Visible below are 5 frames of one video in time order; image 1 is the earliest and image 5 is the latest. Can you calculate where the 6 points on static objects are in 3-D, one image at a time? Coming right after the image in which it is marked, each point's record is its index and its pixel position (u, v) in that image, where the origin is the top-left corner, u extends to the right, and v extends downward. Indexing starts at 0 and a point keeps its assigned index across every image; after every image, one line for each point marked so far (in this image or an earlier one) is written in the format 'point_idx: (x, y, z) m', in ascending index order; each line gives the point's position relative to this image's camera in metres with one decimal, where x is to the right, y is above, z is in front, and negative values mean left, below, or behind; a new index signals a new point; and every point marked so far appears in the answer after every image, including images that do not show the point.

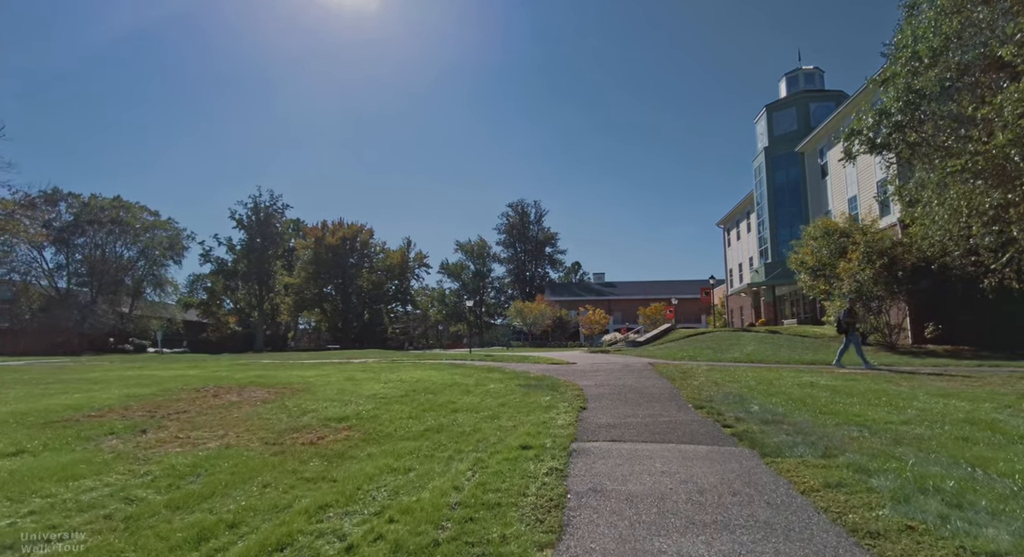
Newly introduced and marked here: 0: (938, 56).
0: (+13.1, +6.8, +16.2) m
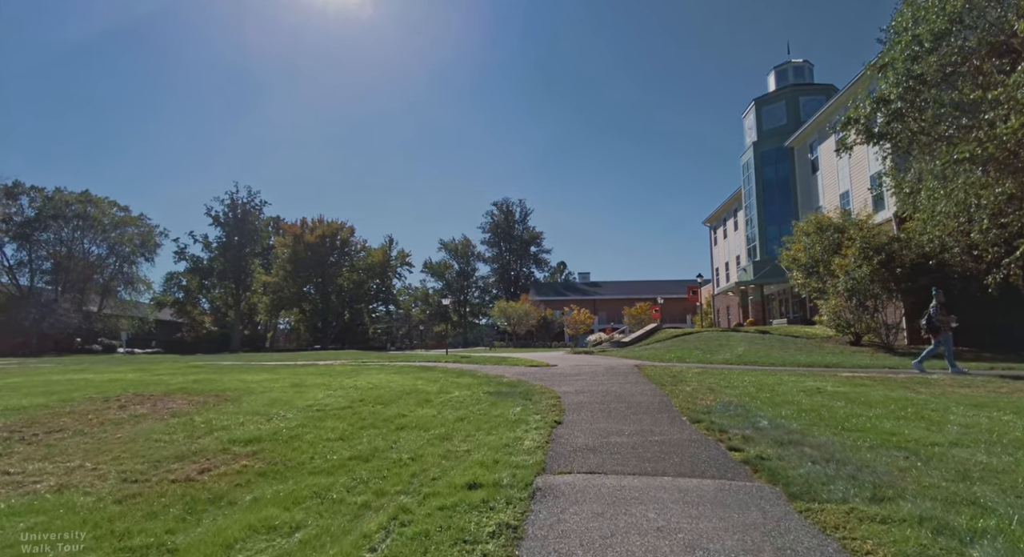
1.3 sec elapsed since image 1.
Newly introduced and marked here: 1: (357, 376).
0: (+12.4, +6.9, +15.3) m
1: (-3.5, -2.2, +12.1) m
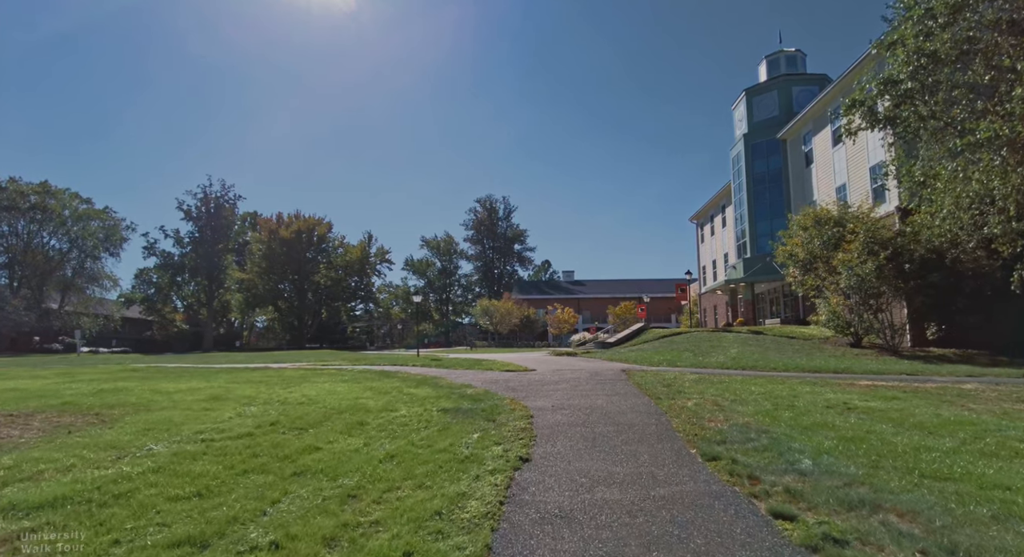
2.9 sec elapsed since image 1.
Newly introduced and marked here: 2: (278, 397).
0: (+11.7, +7.0, +14.0) m
1: (-4.1, -2.1, +10.3) m
2: (-3.7, -1.8, +8.3) m
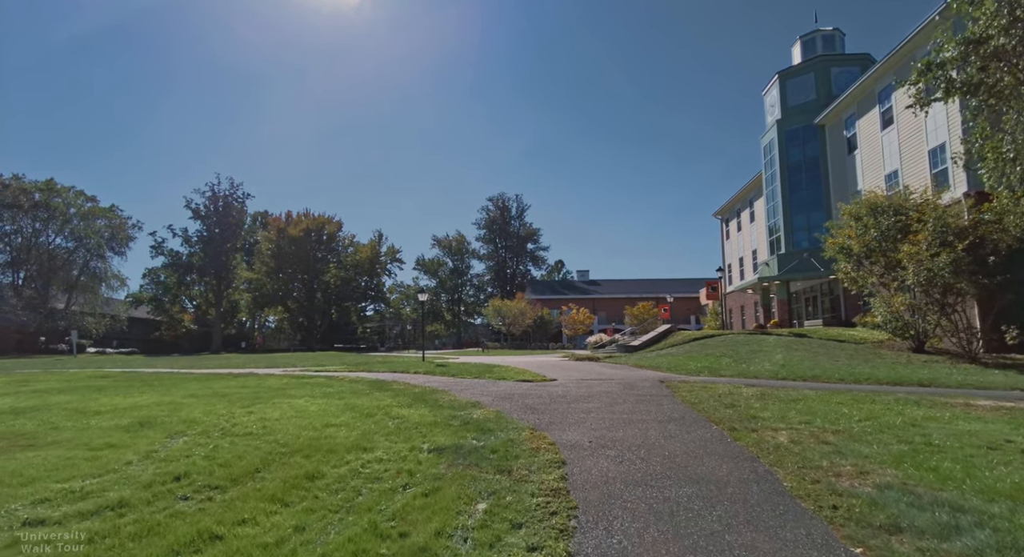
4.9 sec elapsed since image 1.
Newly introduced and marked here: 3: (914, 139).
0: (+12.1, +7.2, +11.7) m
1: (-3.8, -1.9, +8.4) m
2: (-3.4, -1.7, +6.4) m
3: (+14.6, +5.1, +19.2) m
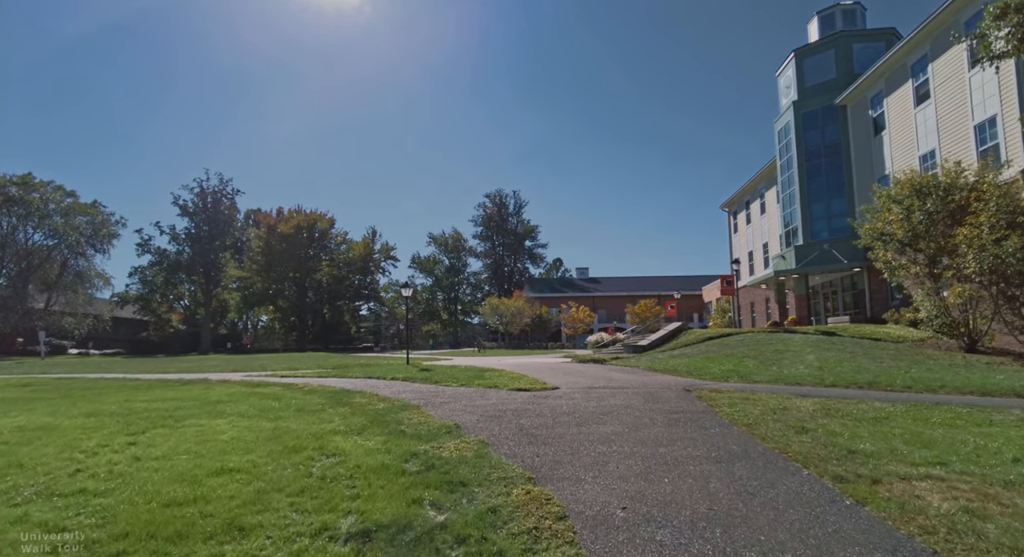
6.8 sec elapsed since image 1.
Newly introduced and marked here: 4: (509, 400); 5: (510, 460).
0: (+12.0, +7.4, +9.6) m
1: (-4.0, -1.7, +6.3) m
2: (-3.5, -1.5, +4.3) m
3: (+14.5, +5.4, +17.2) m
4: (0.0, -1.8, +7.9) m
5: (0.0, -1.5, +4.3) m
